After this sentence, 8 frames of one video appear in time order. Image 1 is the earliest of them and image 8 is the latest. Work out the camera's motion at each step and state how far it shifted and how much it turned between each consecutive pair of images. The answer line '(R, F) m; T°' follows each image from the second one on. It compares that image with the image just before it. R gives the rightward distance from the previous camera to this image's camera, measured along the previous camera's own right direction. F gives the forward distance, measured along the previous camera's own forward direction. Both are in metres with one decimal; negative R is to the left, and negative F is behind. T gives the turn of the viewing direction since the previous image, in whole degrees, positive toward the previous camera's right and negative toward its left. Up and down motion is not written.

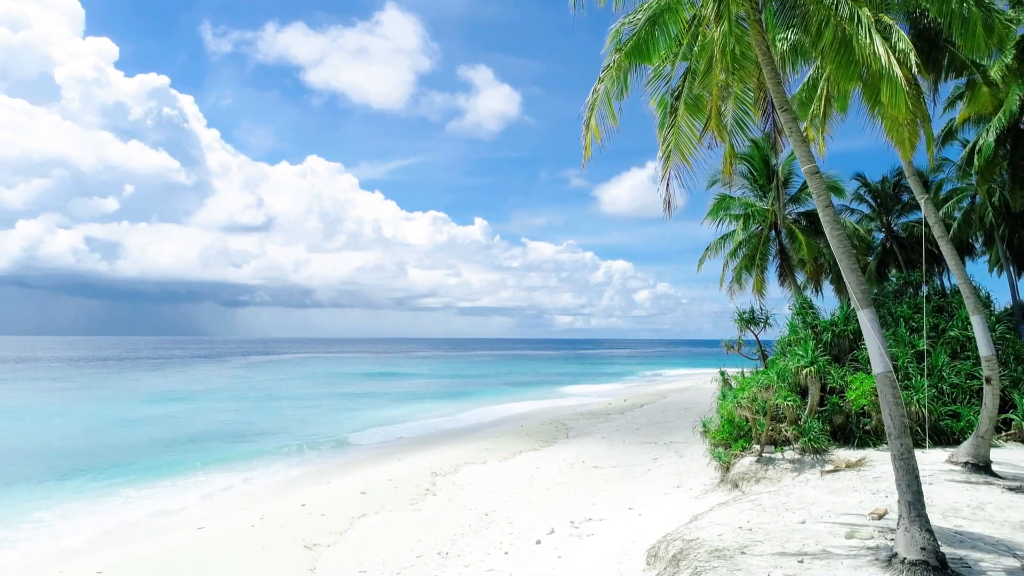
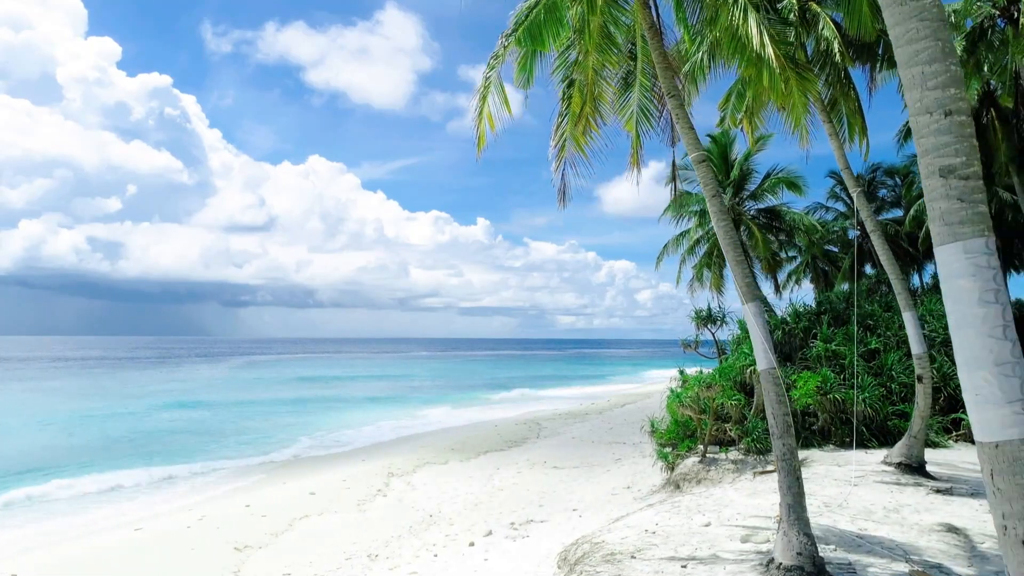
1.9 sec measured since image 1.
(+1.4, +0.3) m; 0°
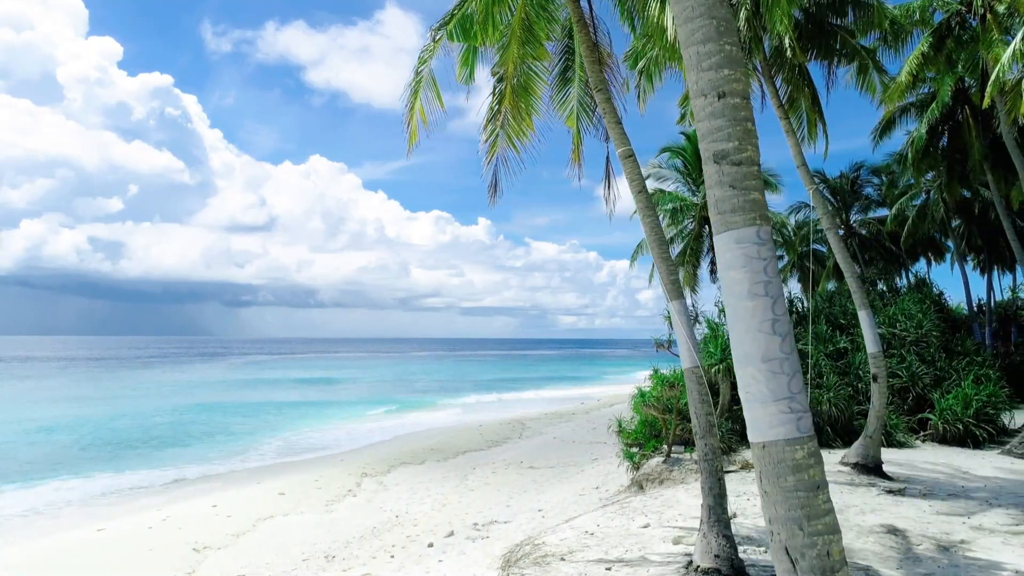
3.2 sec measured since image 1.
(+0.8, +0.1) m; 0°
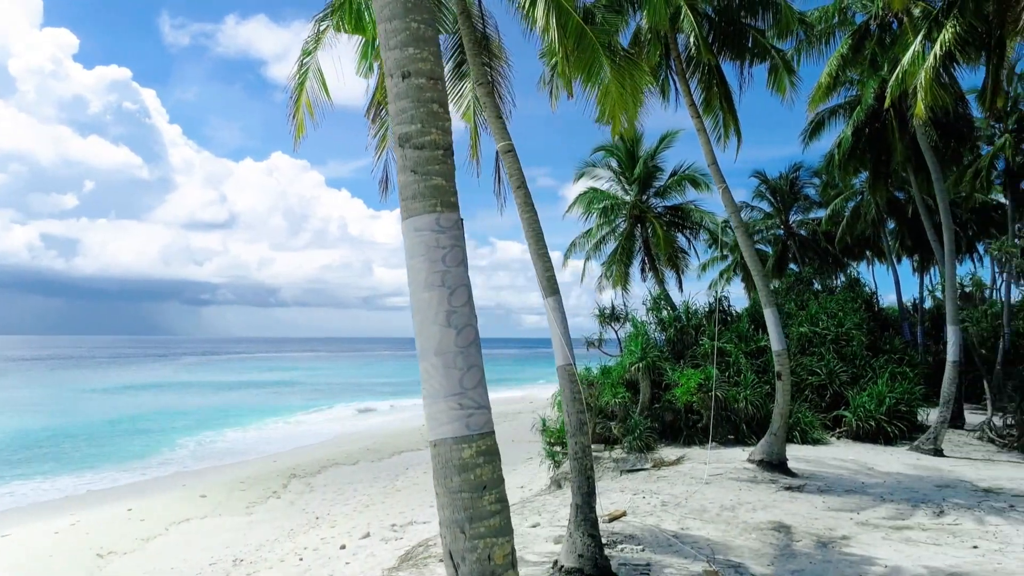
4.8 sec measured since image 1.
(+0.9, +0.1) m; +3°
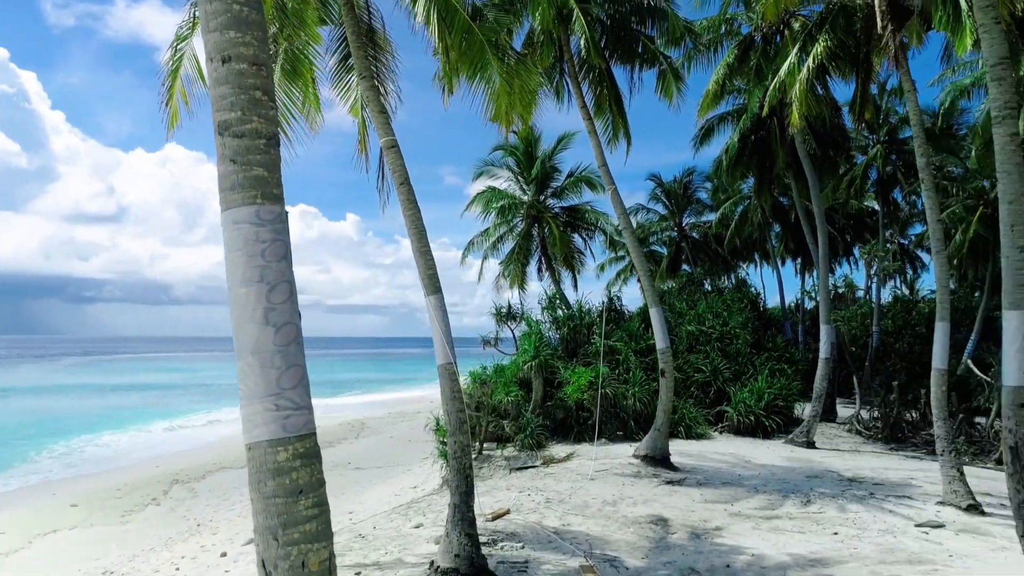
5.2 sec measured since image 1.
(+0.2, 0.0) m; +9°
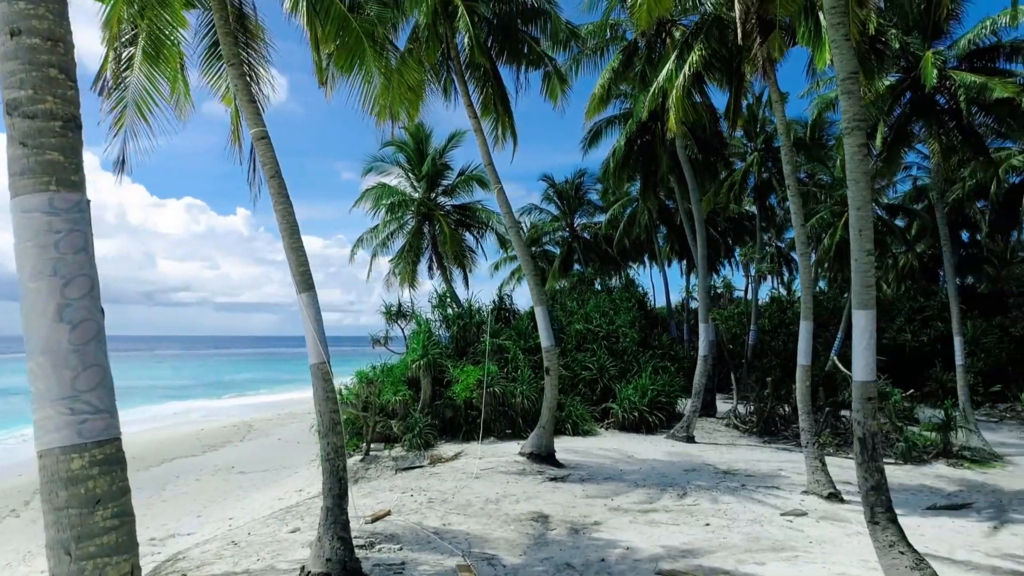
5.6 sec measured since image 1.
(+0.2, 0.0) m; +9°
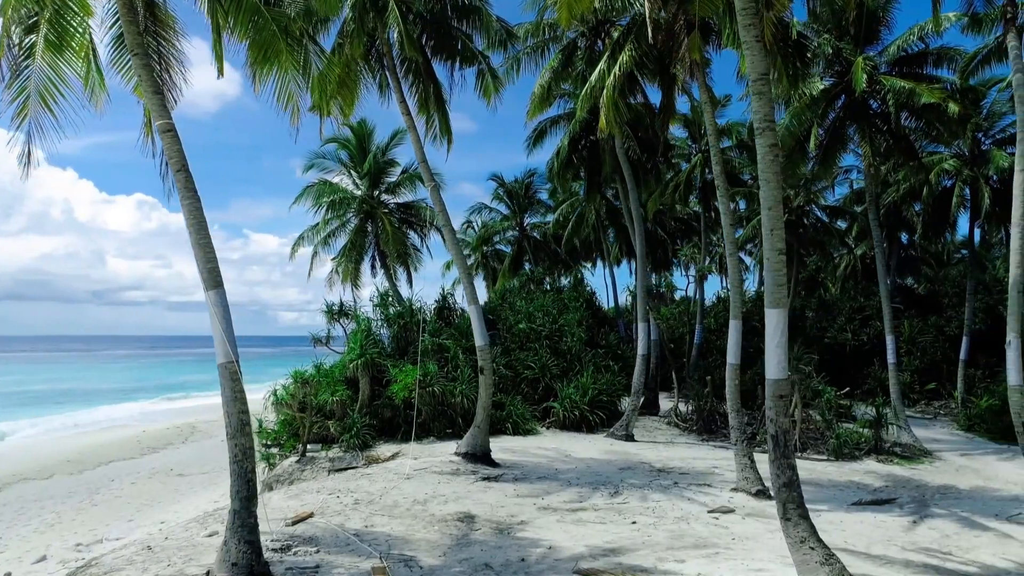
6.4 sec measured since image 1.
(+0.5, +0.1) m; +3°
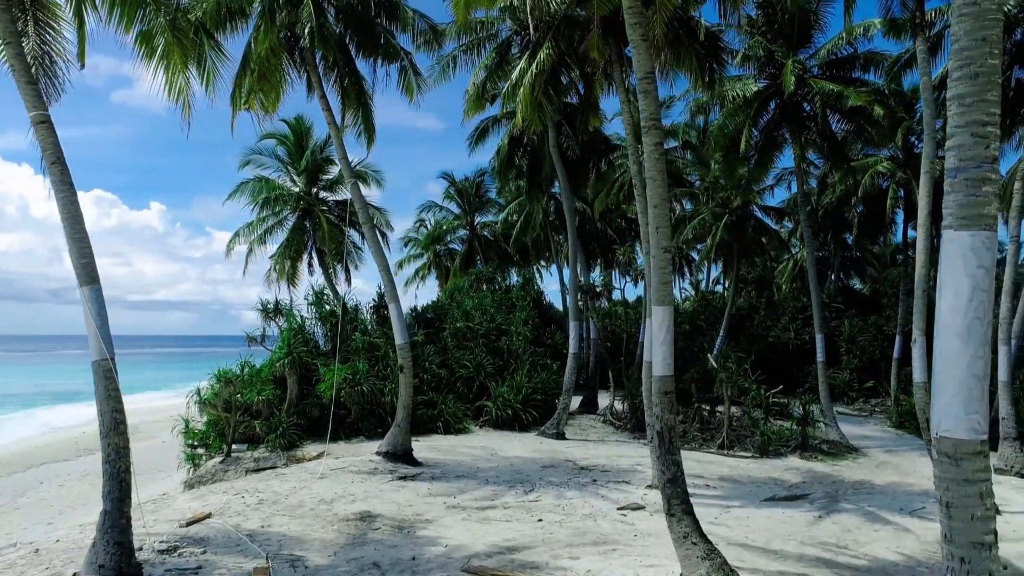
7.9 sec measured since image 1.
(+0.9, 0.0) m; +2°
